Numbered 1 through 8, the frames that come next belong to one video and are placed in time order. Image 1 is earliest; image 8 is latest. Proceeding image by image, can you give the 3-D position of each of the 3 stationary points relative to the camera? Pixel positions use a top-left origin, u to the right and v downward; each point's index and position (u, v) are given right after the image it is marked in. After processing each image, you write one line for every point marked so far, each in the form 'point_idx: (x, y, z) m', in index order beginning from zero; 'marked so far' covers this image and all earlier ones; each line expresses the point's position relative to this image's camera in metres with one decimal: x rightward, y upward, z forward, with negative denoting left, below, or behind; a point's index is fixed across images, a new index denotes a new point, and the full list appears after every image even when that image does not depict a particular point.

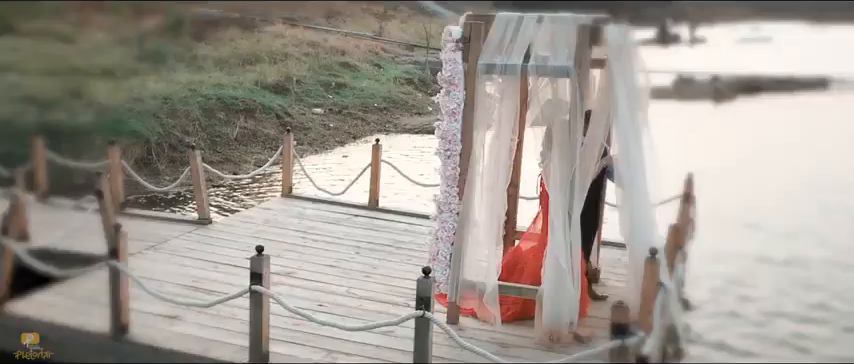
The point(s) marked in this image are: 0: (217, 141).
0: (-3.8, +0.7, +14.0) m
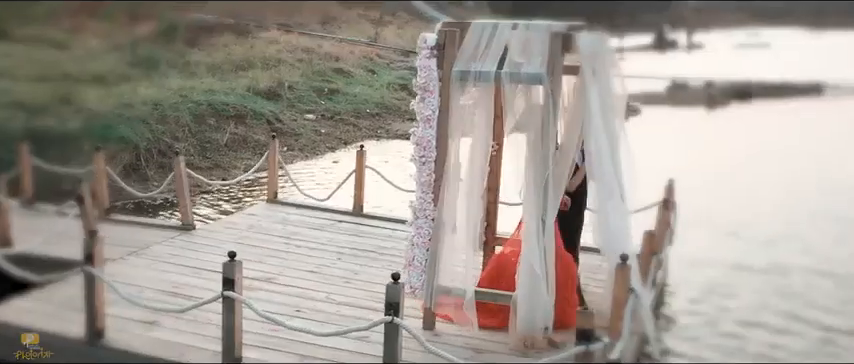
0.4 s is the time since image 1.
0: (-4.0, +0.6, +14.0) m
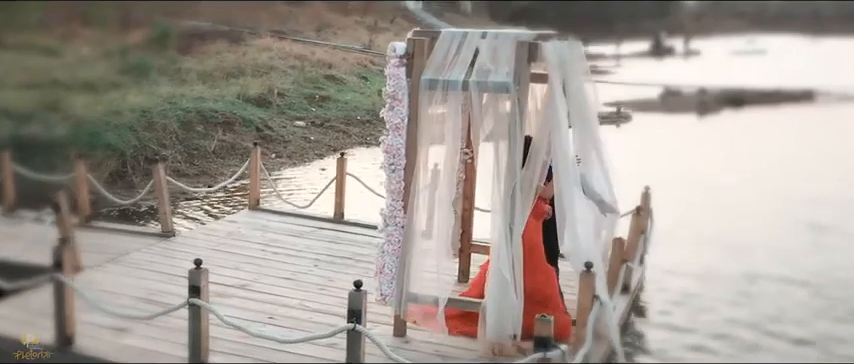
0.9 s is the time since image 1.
0: (-4.2, +0.5, +14.0) m
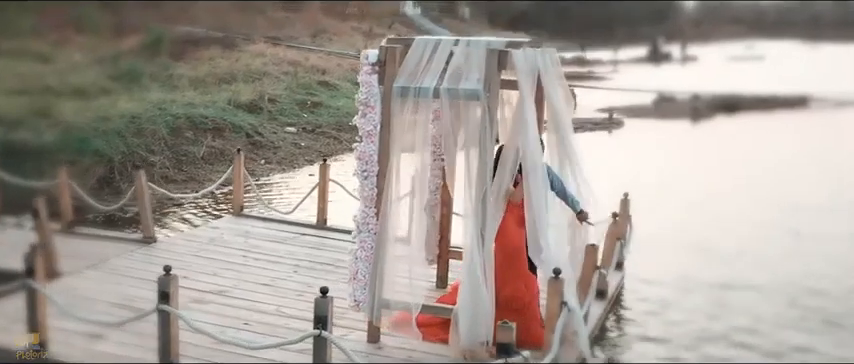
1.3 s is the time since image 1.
0: (-4.5, +0.4, +14.1) m
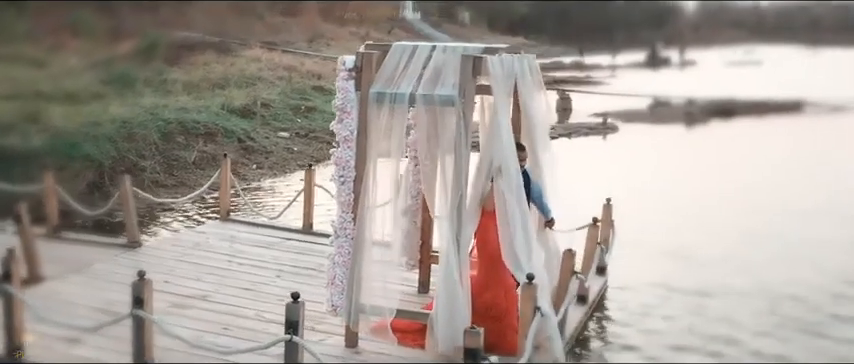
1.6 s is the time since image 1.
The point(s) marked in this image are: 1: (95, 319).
0: (-4.6, +0.3, +14.1) m
1: (-2.6, -1.1, +6.1) m
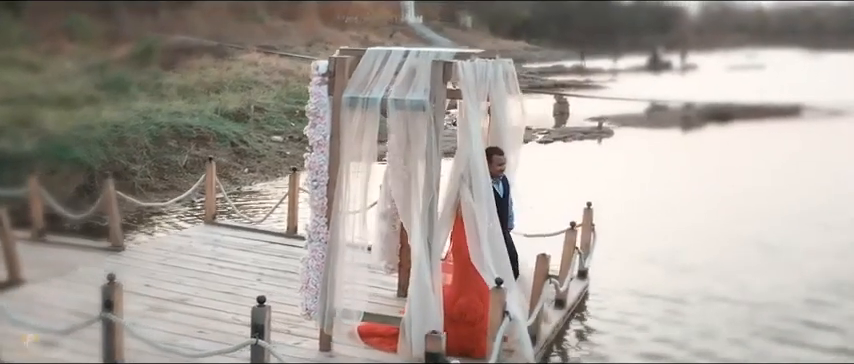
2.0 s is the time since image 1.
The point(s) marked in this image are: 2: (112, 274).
0: (-4.8, +0.3, +14.2) m
1: (-2.8, -1.1, +6.1) m
2: (-1.9, -0.6, +4.8) m
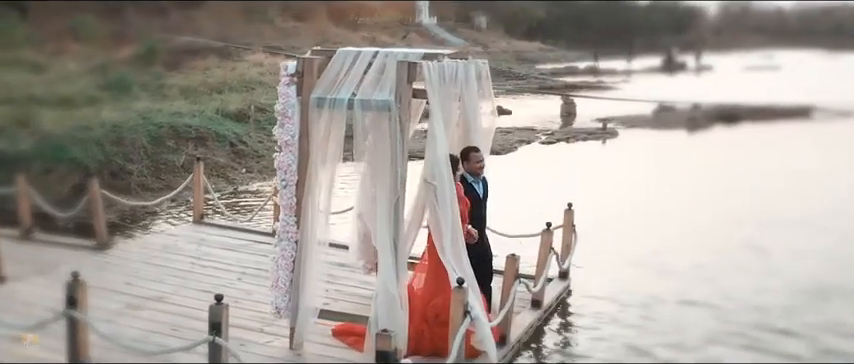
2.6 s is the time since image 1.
0: (-4.8, +0.3, +14.3) m
1: (-3.0, -1.1, +6.2) m
2: (-2.2, -0.6, +4.9) m
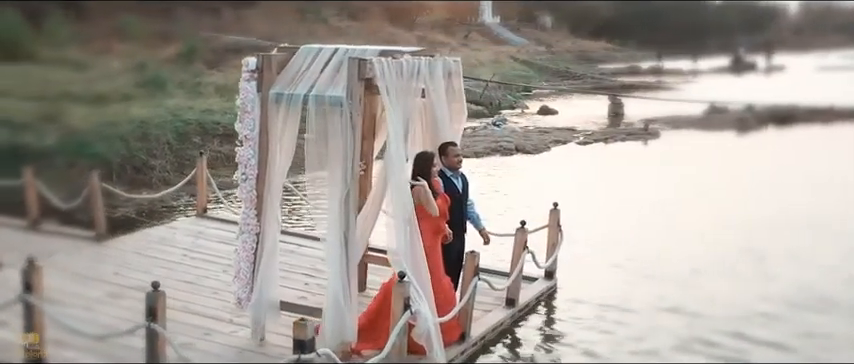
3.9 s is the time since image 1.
0: (-4.4, +0.4, +14.7) m
1: (-3.3, -1.0, +6.5) m
2: (-2.6, -0.5, +5.1) m
